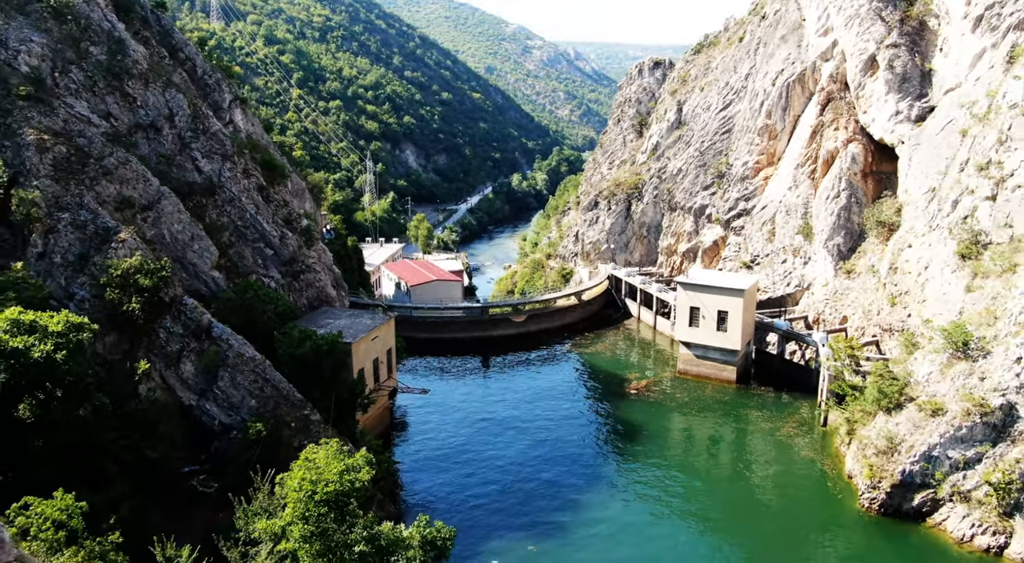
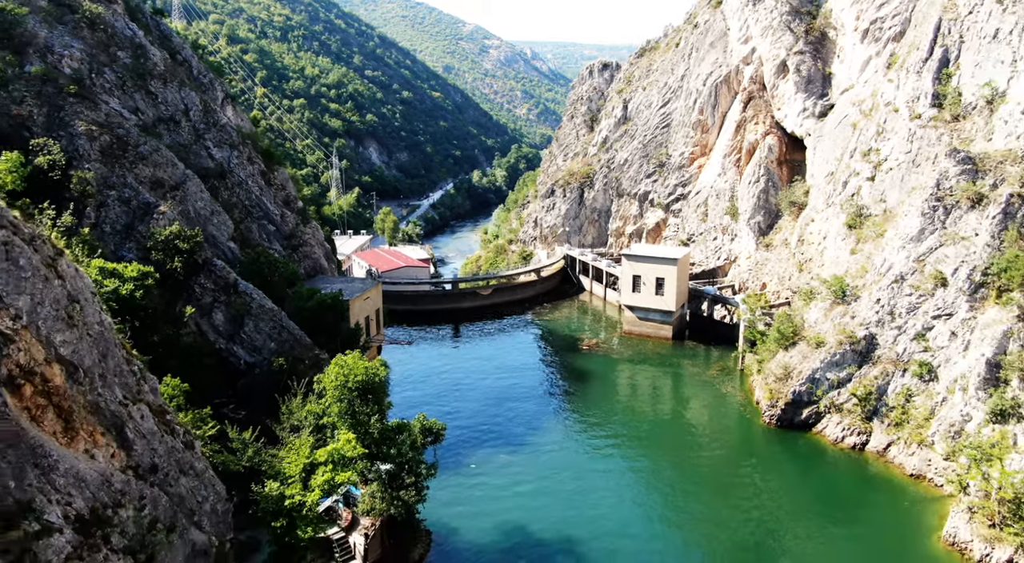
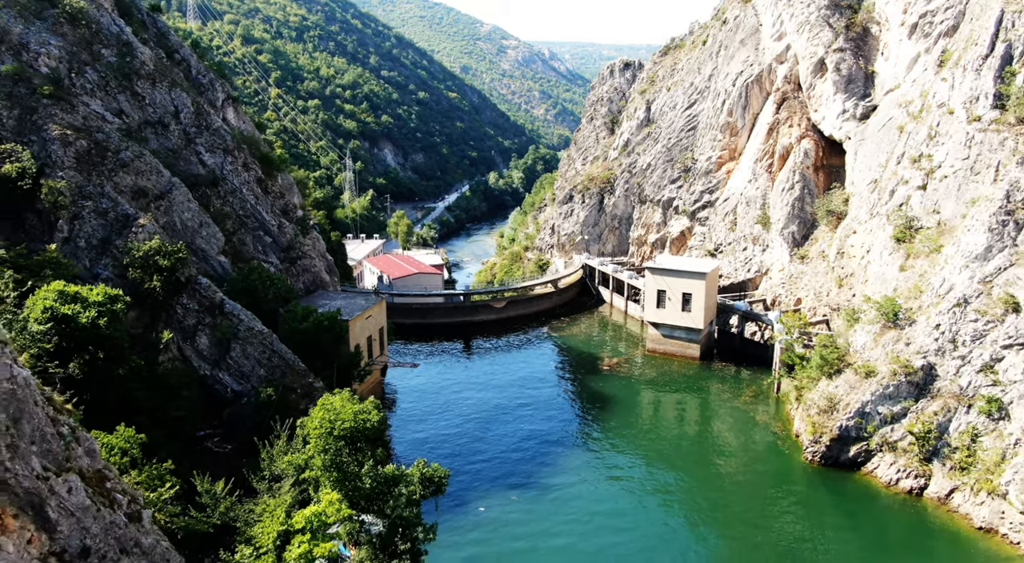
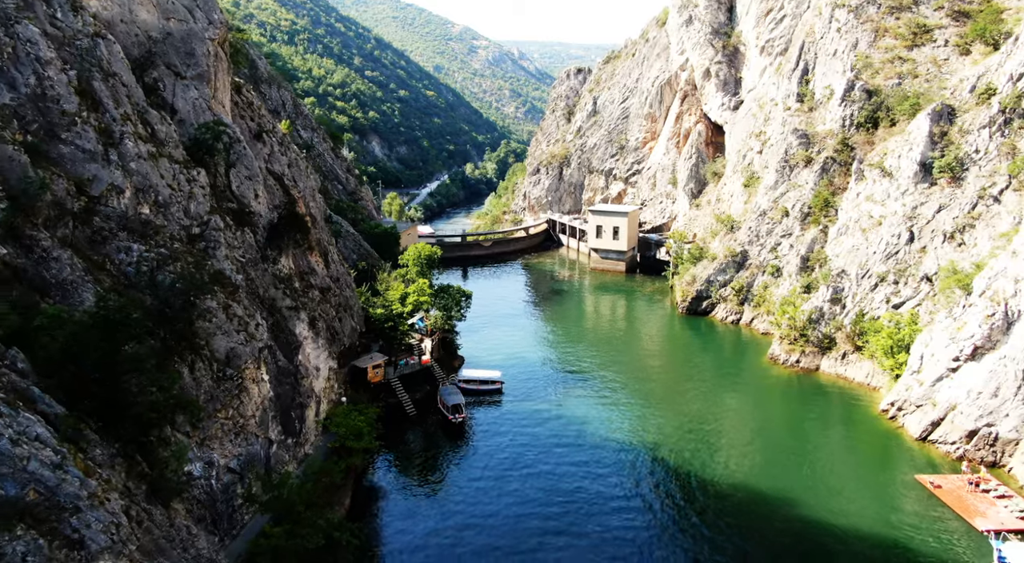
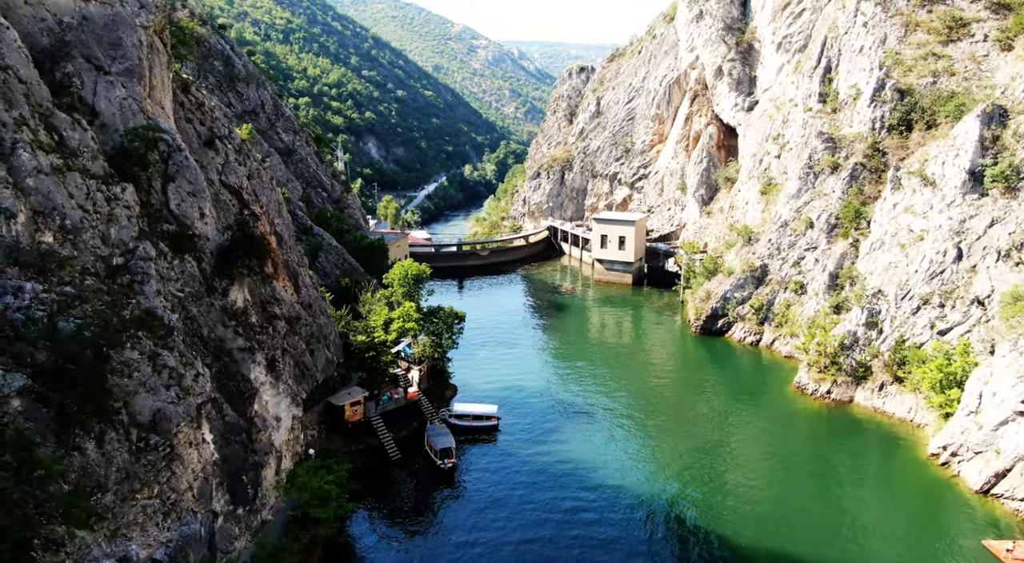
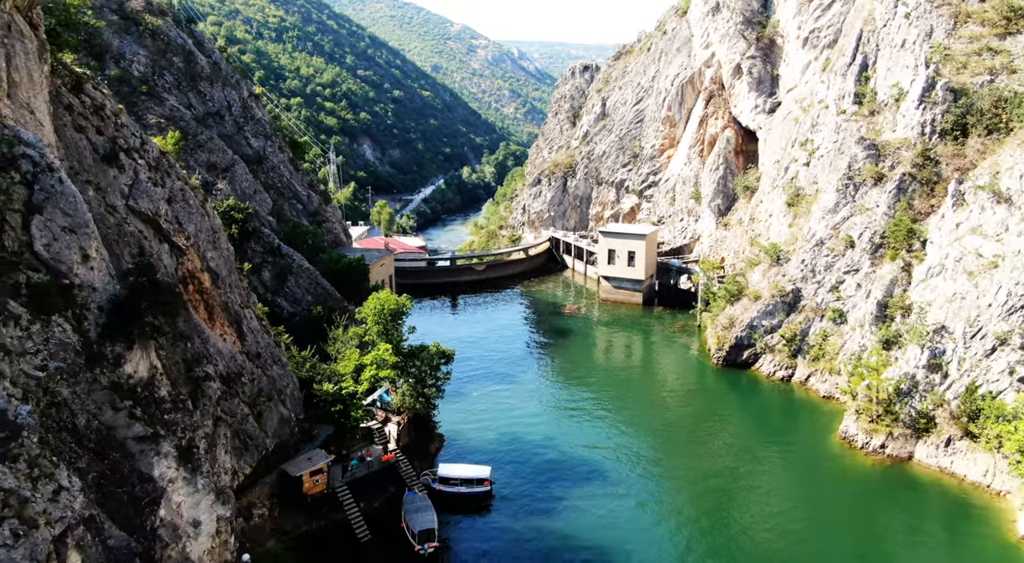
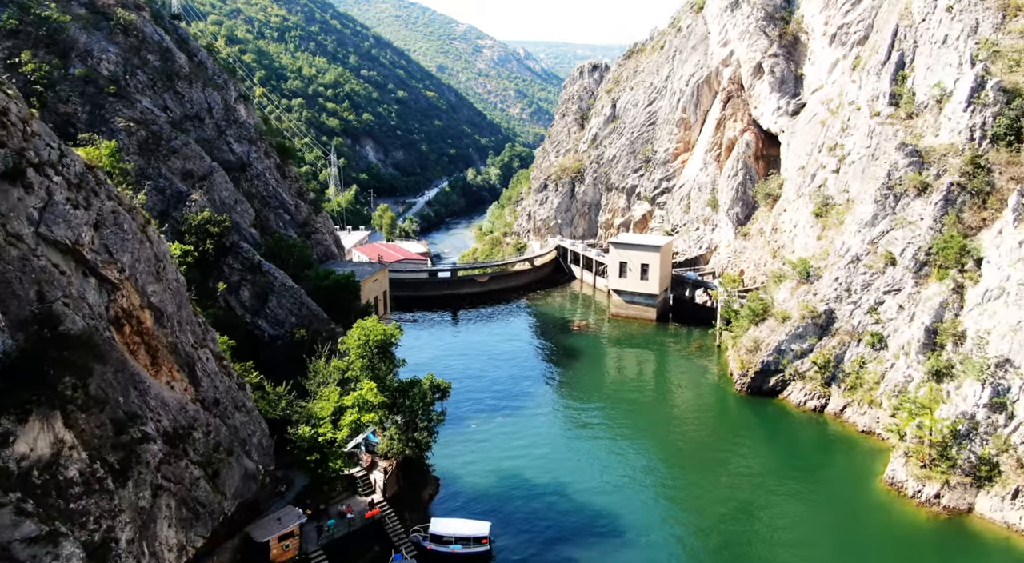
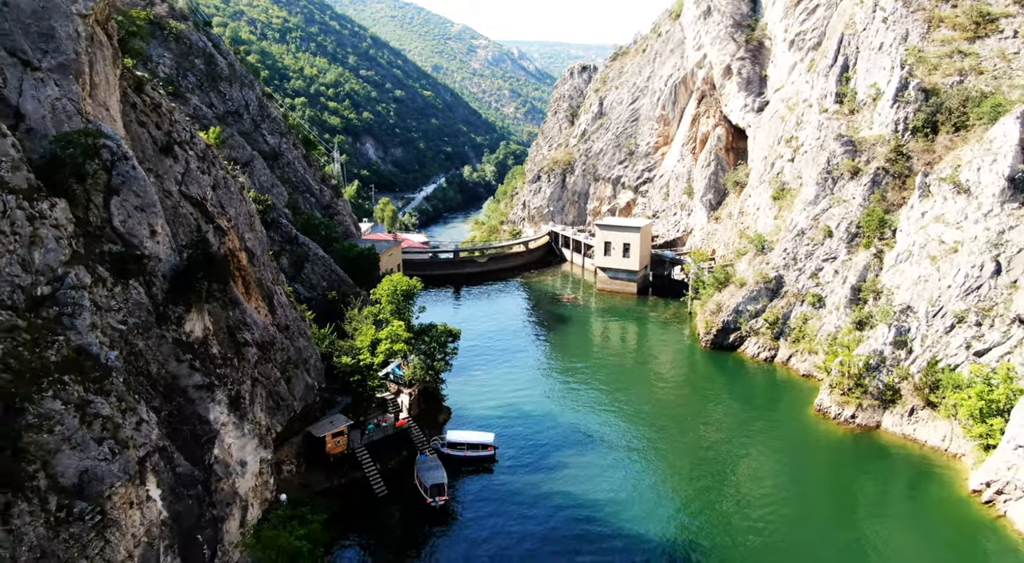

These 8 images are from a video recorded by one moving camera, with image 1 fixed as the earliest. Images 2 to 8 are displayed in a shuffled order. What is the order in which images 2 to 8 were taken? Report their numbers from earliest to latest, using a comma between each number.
3, 2, 7, 6, 8, 5, 4
